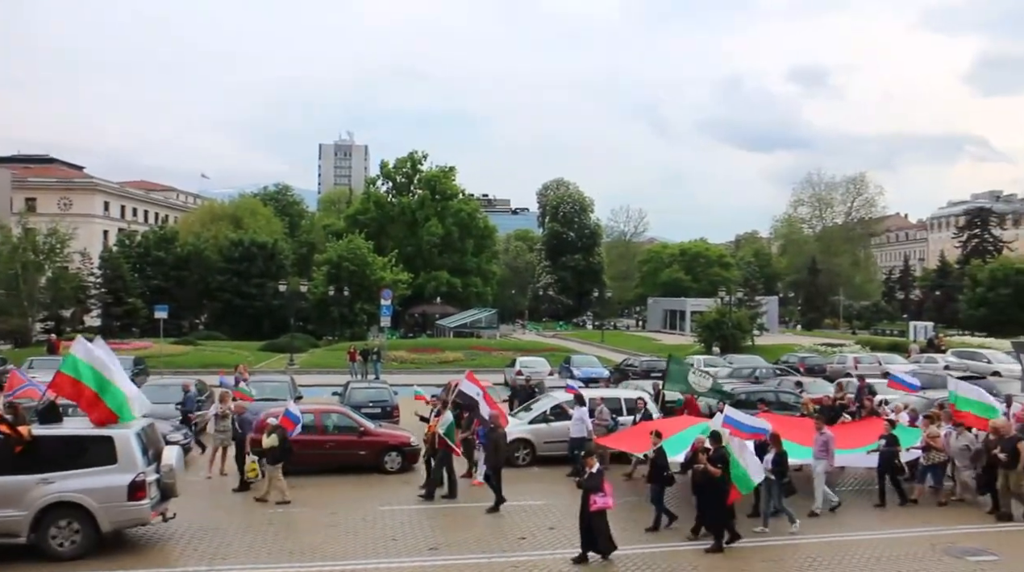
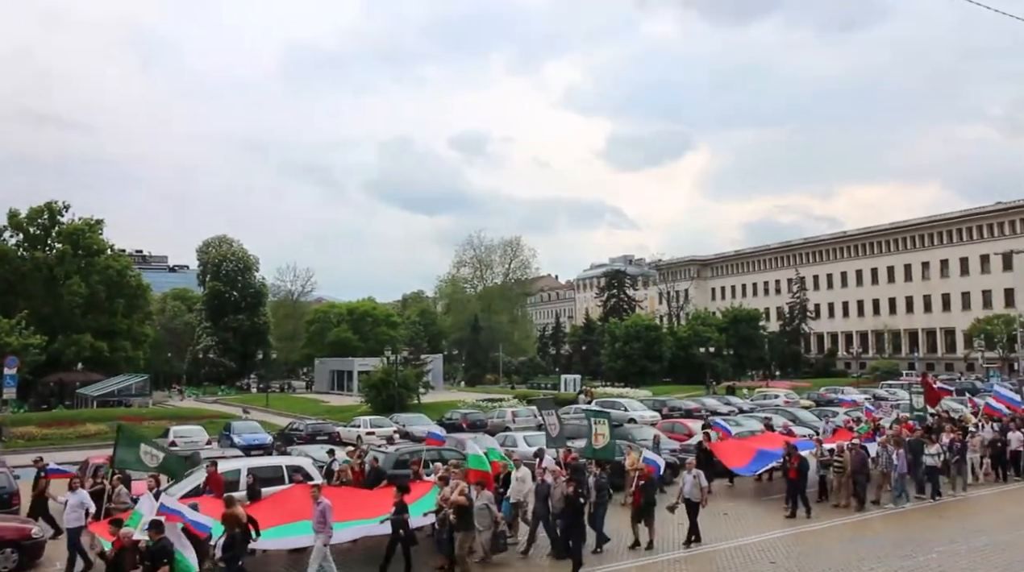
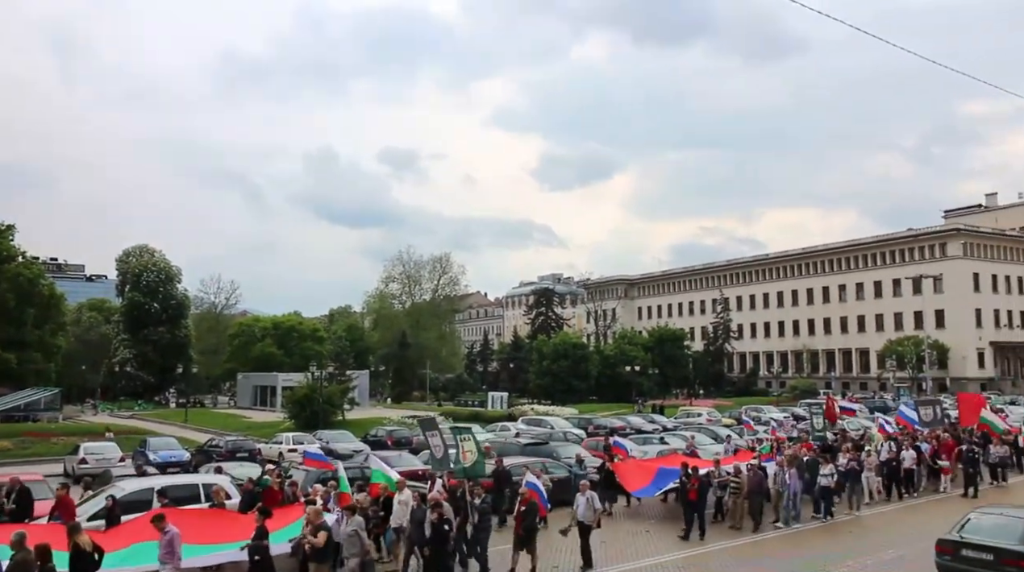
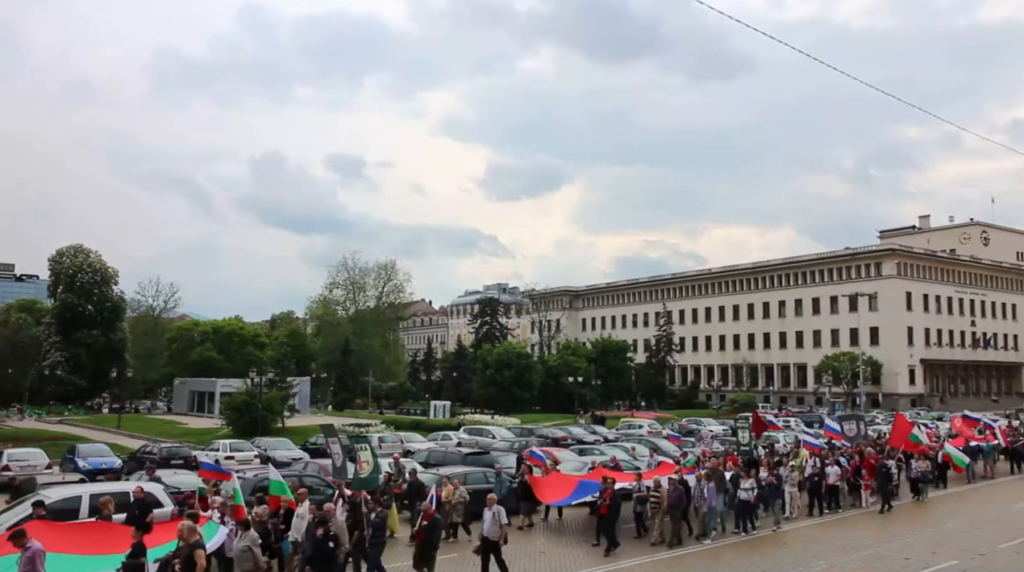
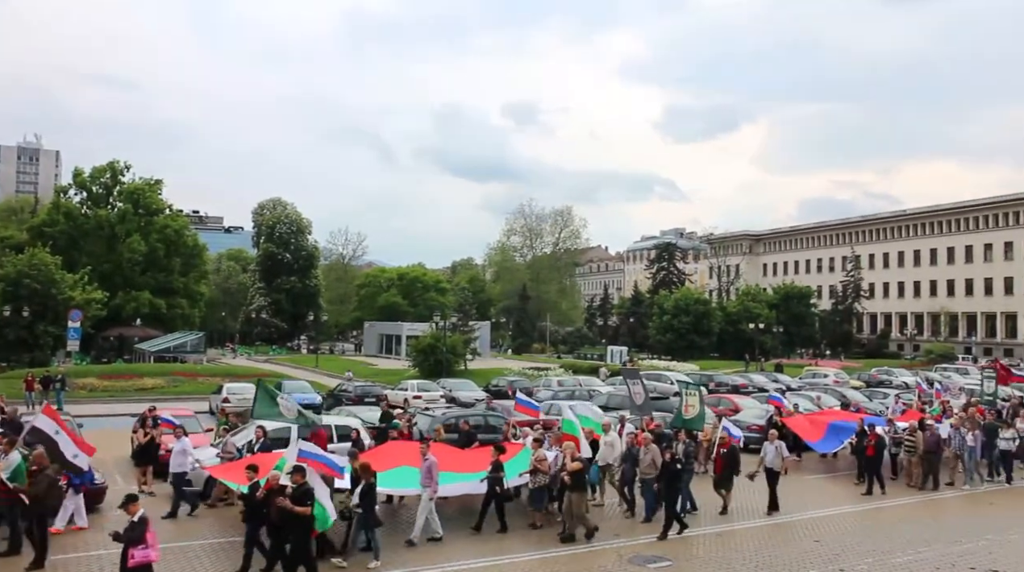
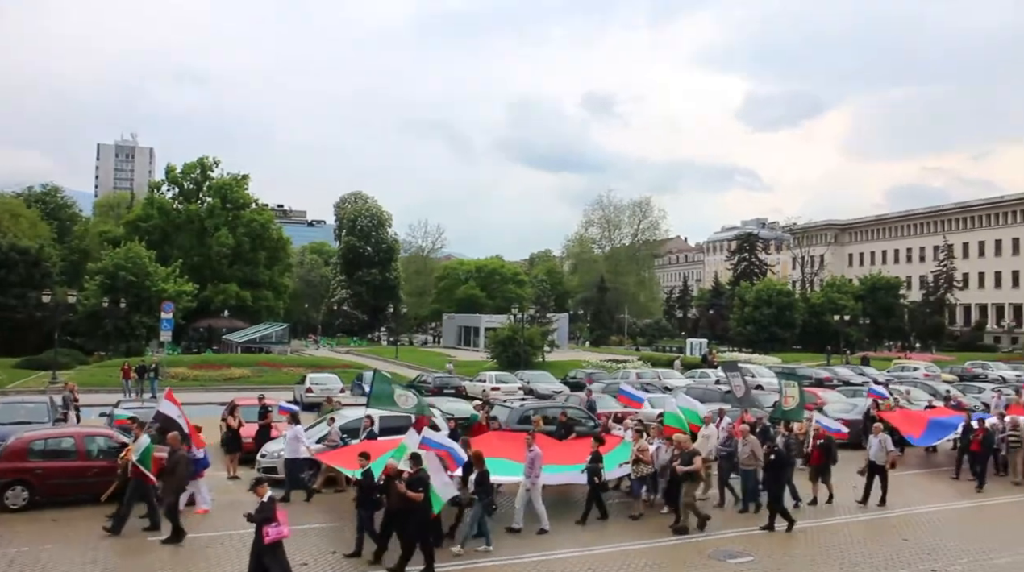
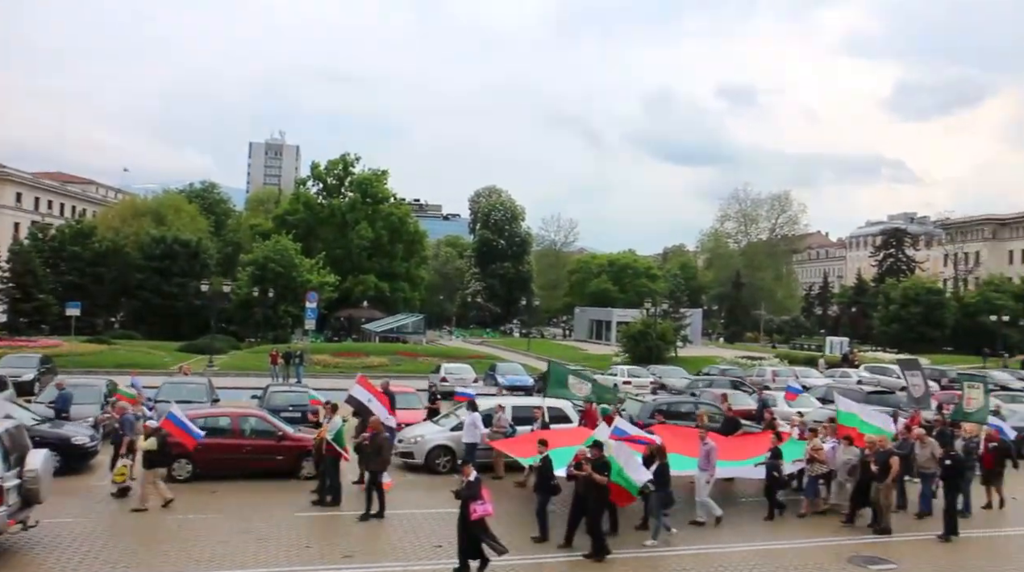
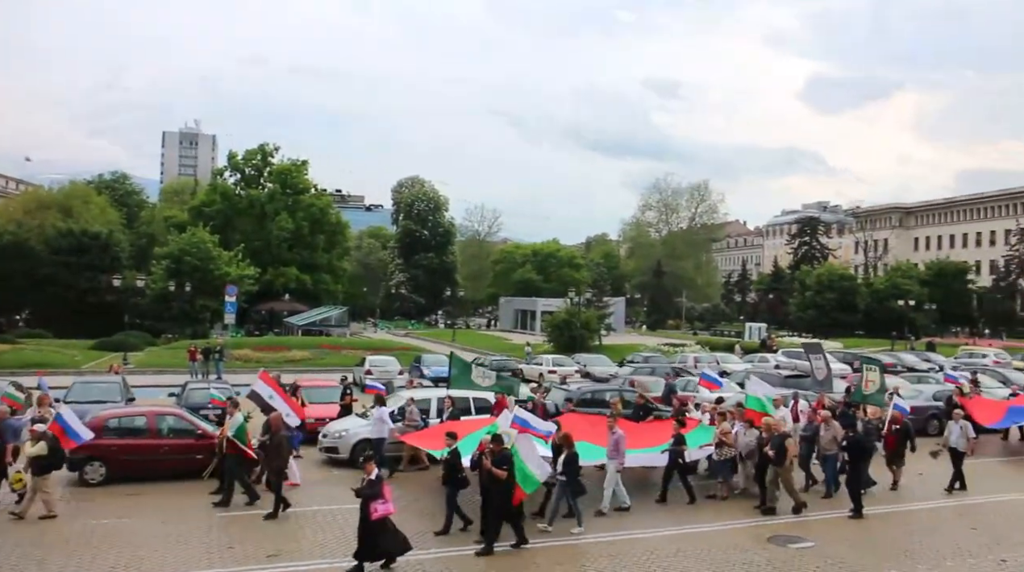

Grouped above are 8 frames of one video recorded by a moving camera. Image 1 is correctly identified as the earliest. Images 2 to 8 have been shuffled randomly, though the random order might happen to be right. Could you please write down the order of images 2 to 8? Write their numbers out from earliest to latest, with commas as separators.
7, 8, 6, 5, 2, 3, 4
